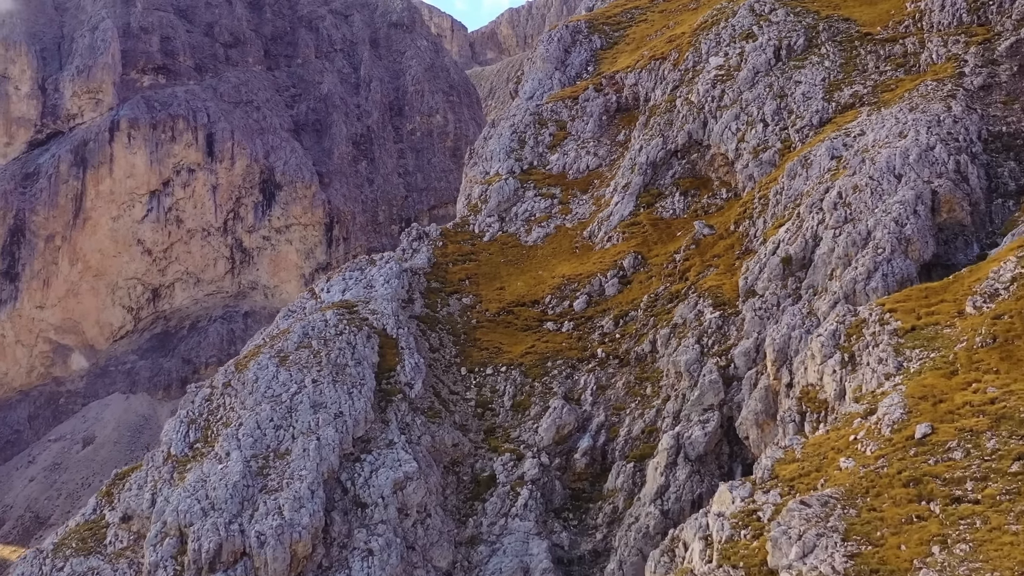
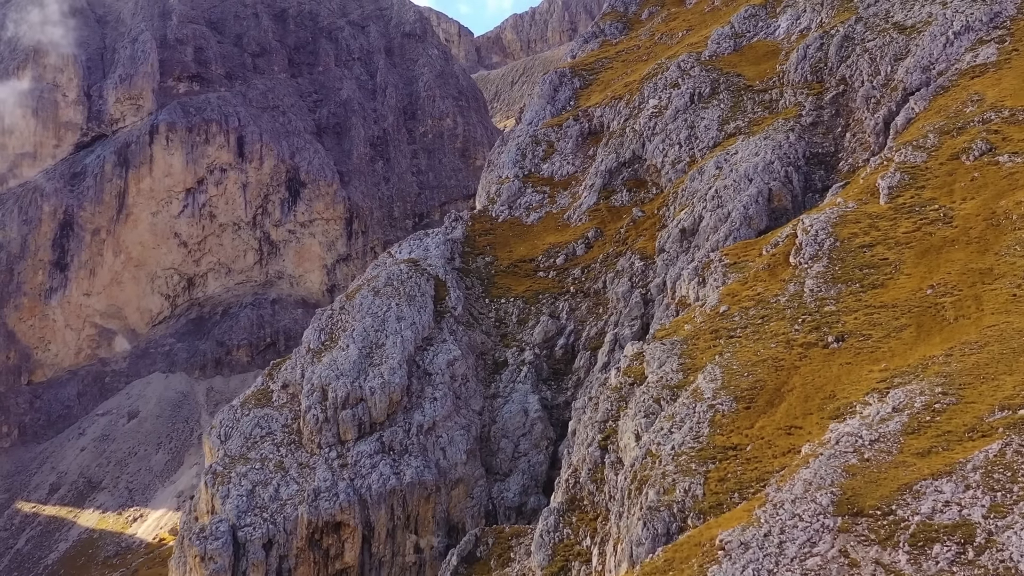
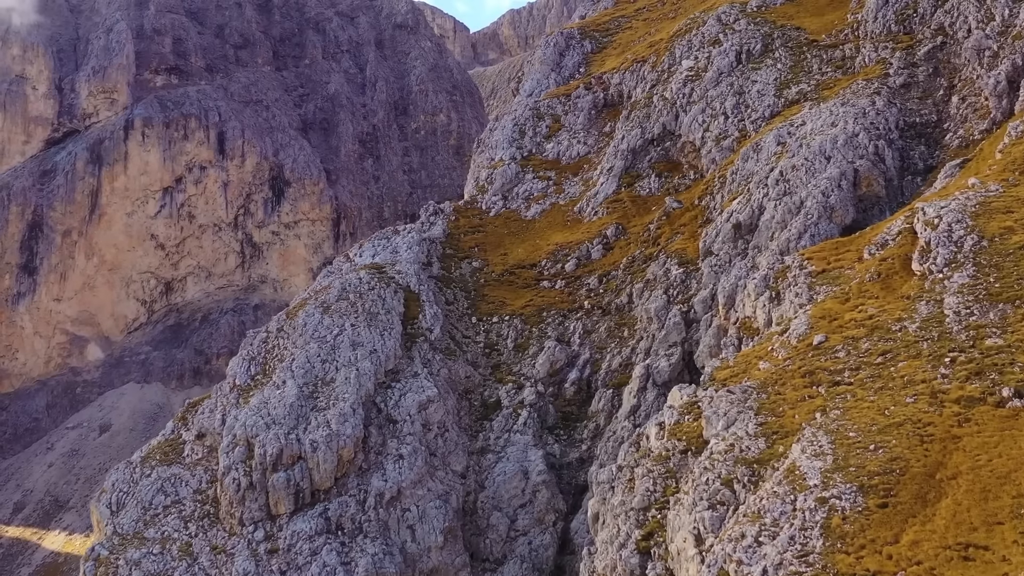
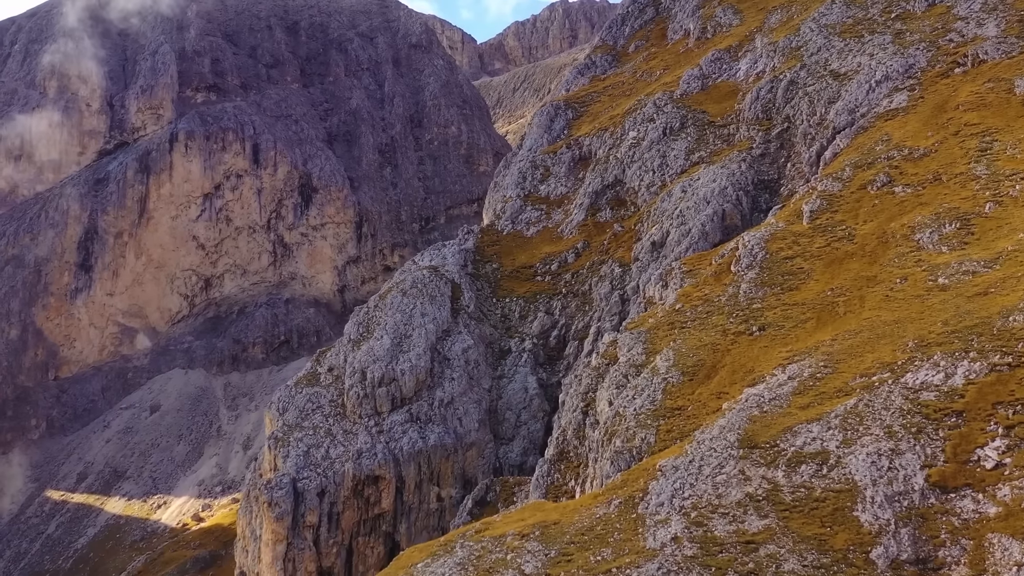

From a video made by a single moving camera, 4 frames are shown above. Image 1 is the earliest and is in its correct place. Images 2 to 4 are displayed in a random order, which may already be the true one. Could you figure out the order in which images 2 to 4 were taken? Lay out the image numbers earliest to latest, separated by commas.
3, 2, 4
